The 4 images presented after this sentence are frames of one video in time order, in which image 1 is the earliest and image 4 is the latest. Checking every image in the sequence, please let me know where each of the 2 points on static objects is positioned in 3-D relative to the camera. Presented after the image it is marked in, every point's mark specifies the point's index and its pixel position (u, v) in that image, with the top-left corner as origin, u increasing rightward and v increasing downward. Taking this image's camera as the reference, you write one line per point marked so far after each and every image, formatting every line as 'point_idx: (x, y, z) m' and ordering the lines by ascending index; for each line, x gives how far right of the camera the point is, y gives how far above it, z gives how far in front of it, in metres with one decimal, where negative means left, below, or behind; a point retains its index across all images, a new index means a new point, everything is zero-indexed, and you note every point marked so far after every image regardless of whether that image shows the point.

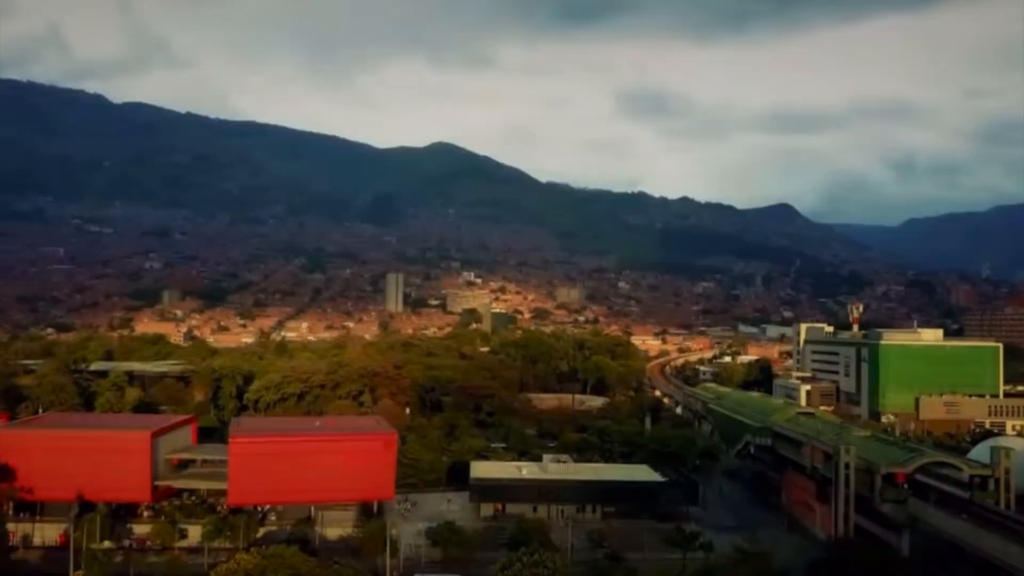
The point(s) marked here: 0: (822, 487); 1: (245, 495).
0: (+7.5, -4.8, +19.8) m
1: (-6.1, -4.7, +19.1) m
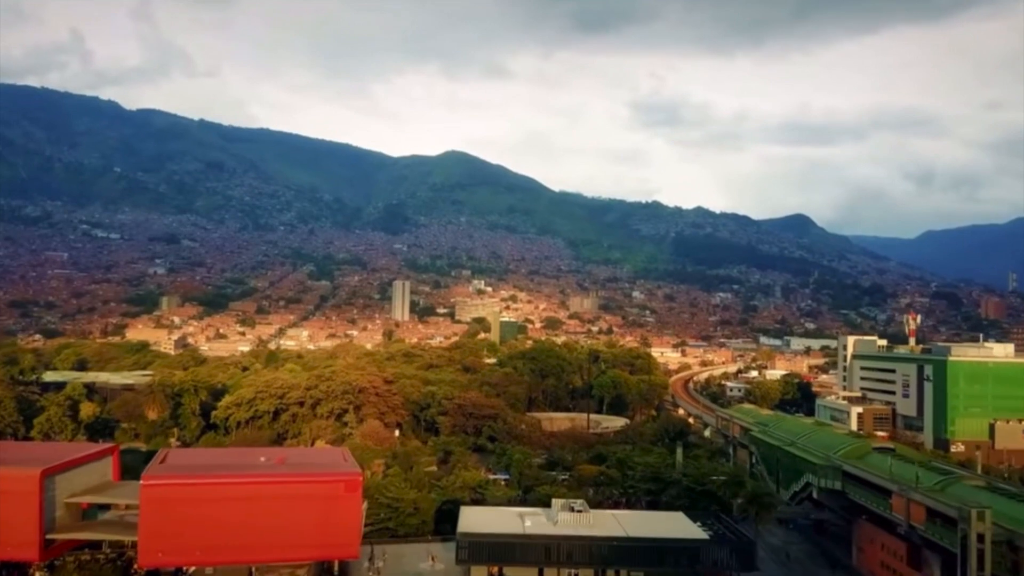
0: (+7.5, -4.8, +15.2) m
1: (-6.2, -4.7, +14.6) m
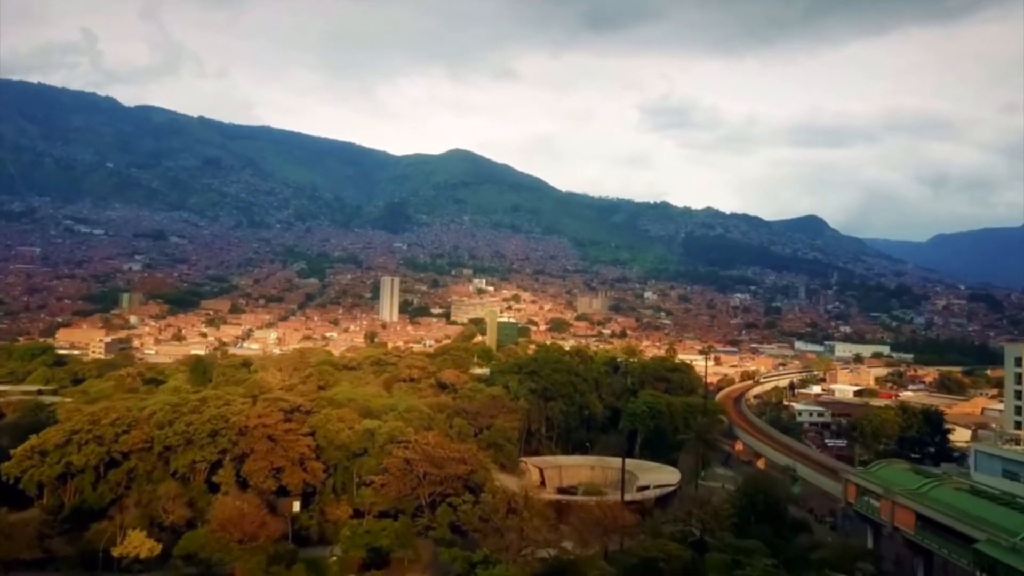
0: (+7.0, -4.3, +3.0) m
1: (-6.6, -4.0, +2.5) m
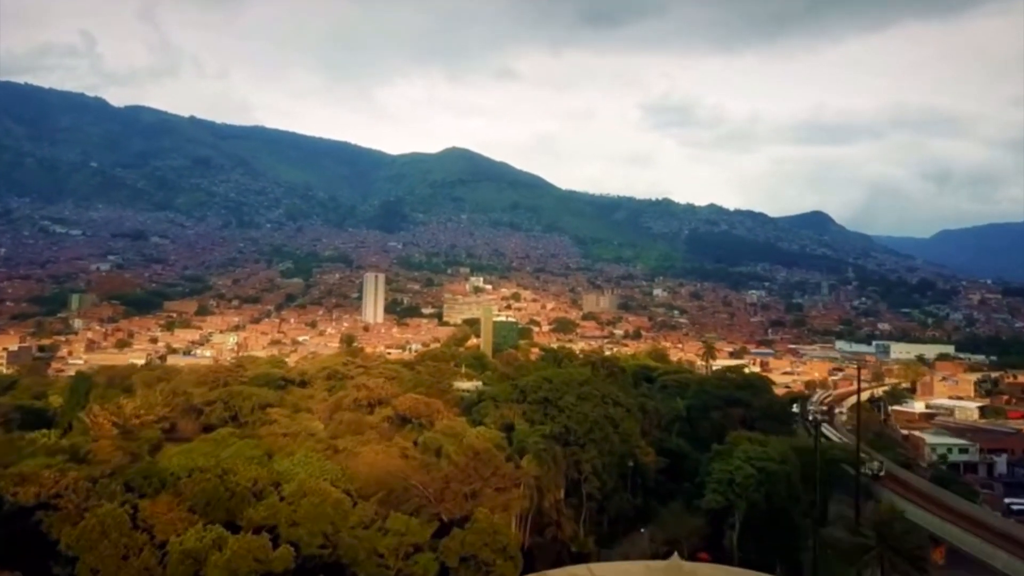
0: (+7.0, -3.6, -8.4) m
1: (-6.7, -3.5, -8.8) m
